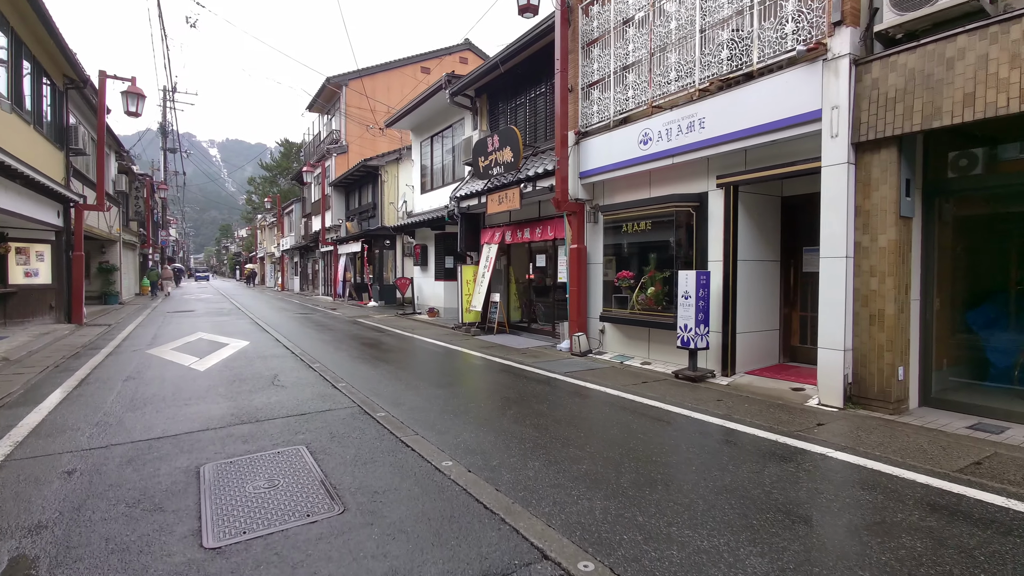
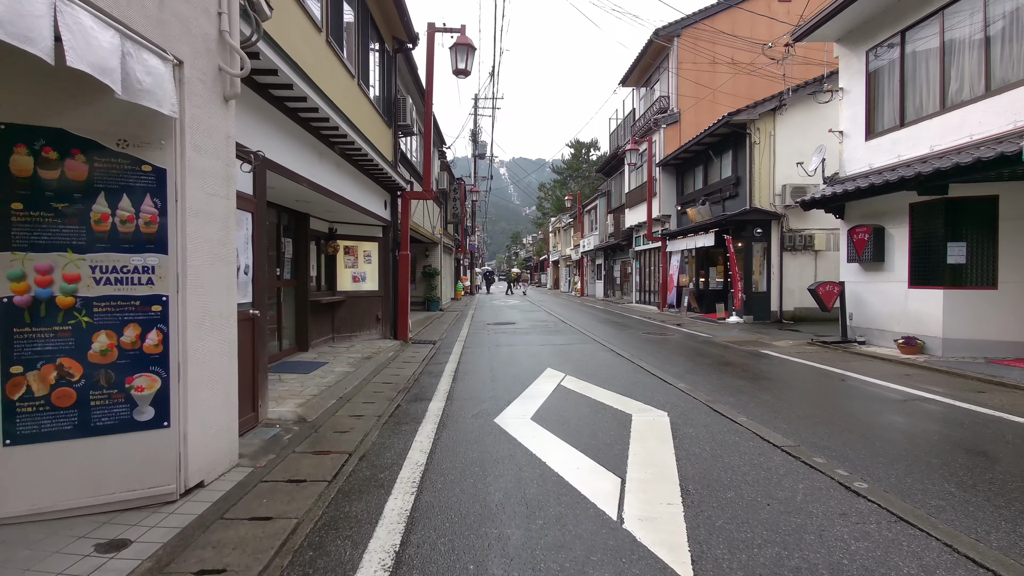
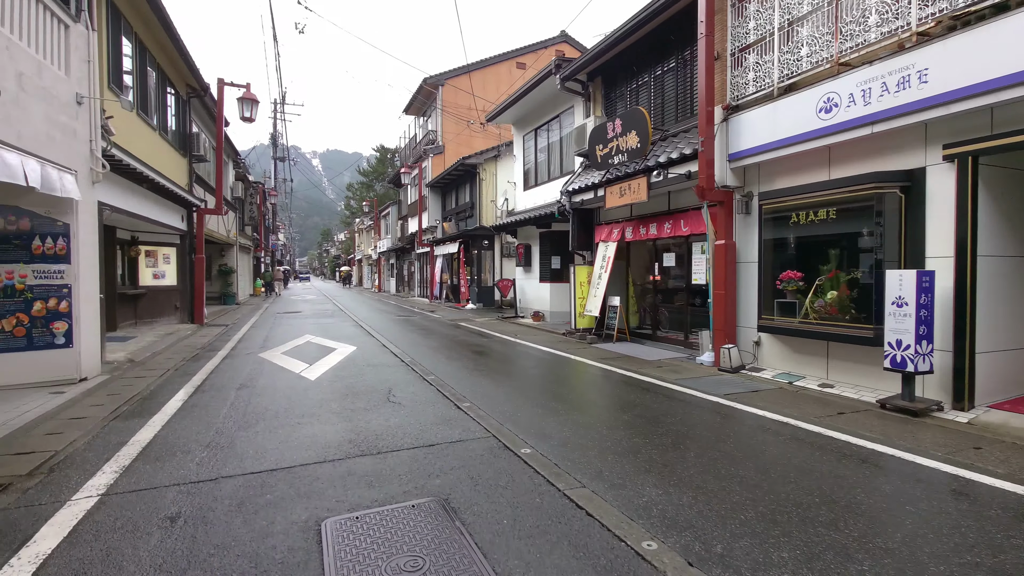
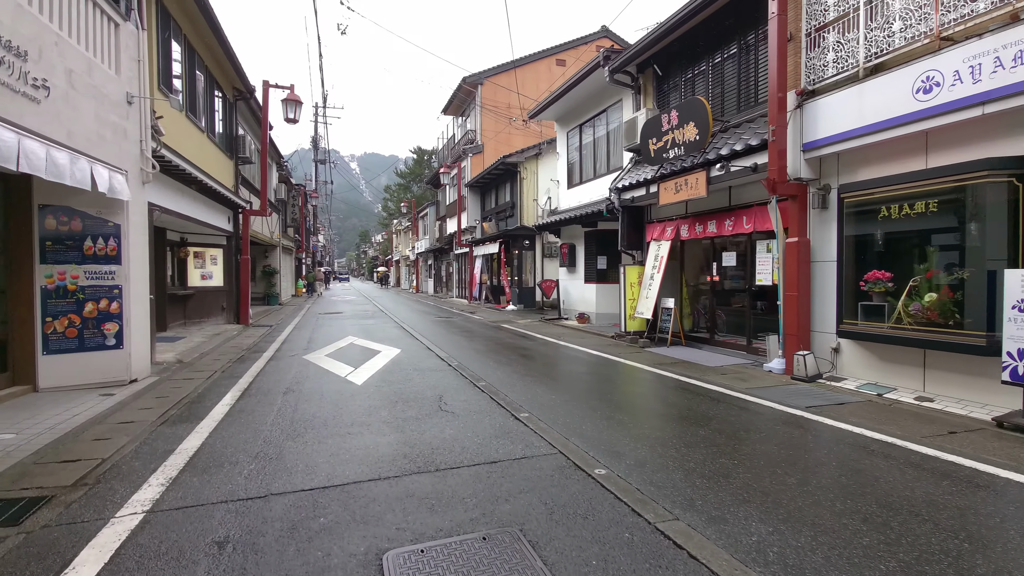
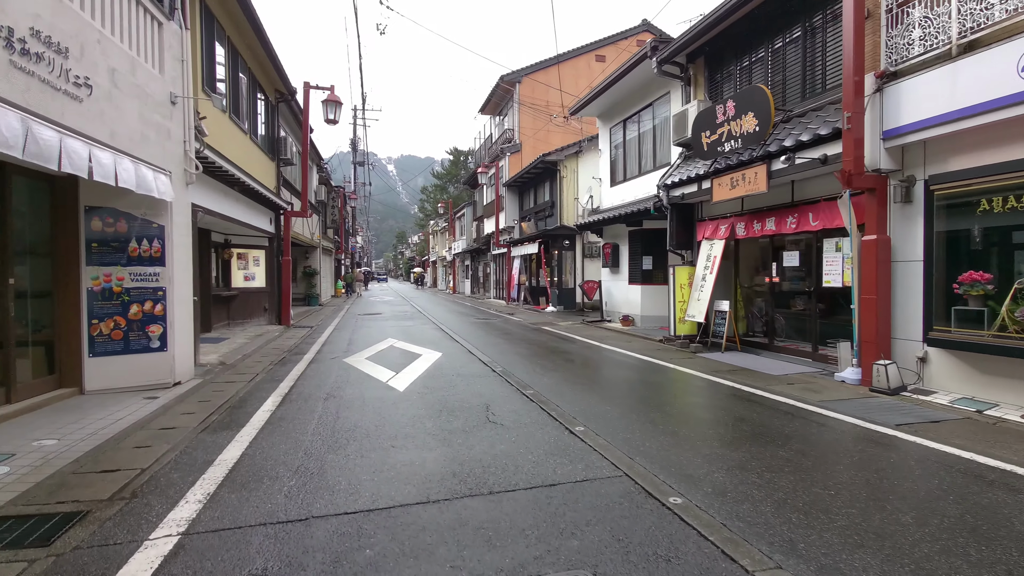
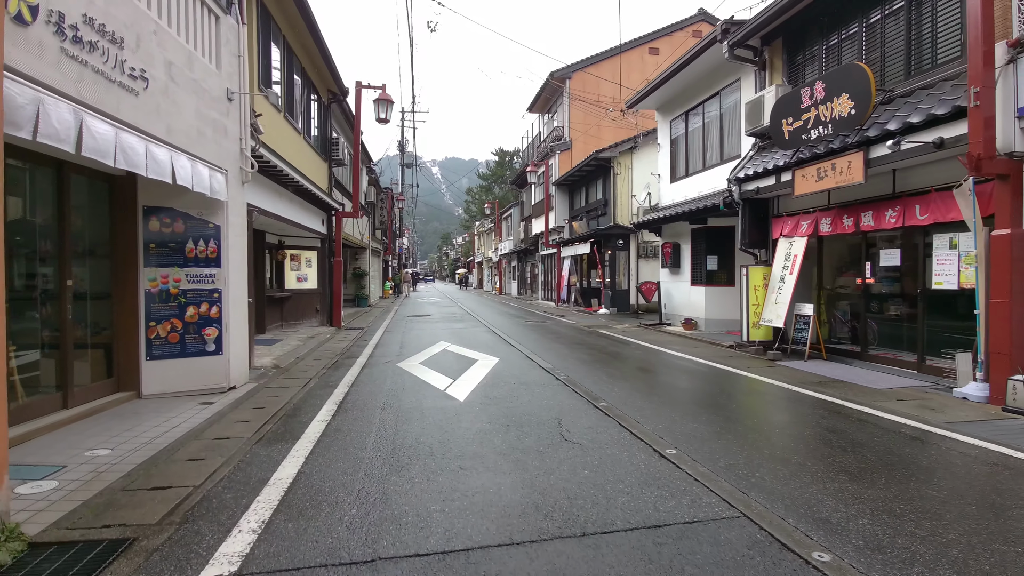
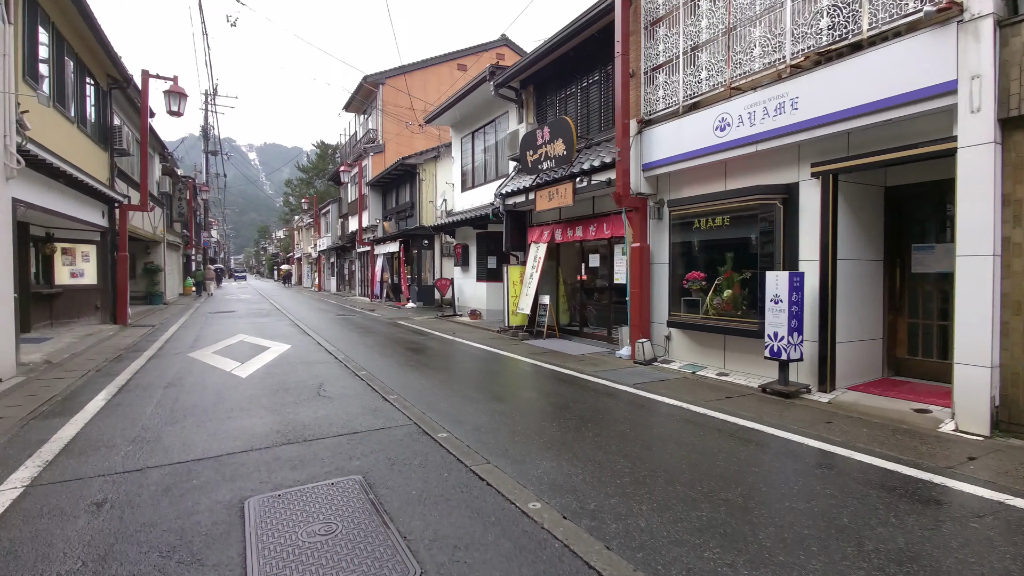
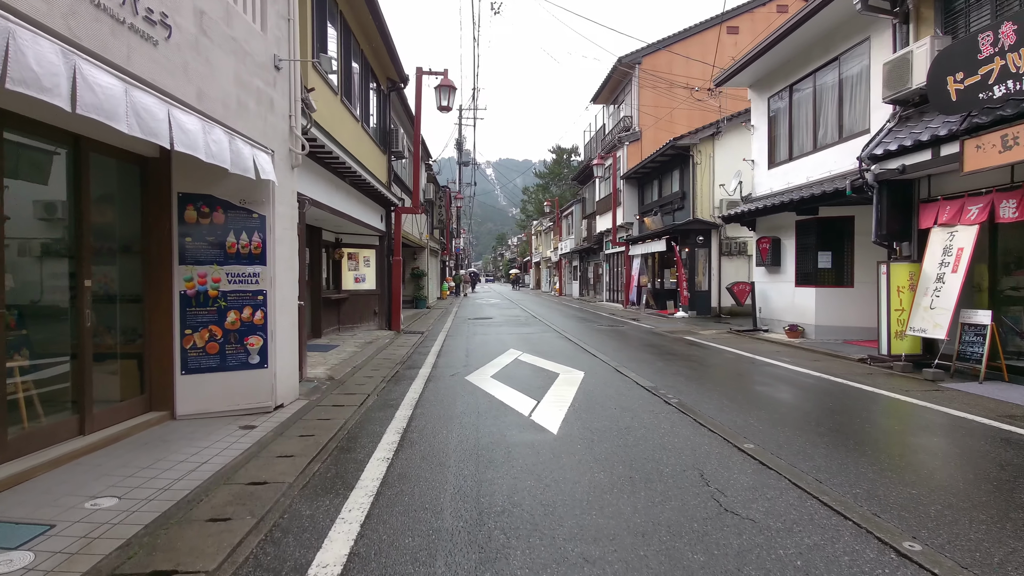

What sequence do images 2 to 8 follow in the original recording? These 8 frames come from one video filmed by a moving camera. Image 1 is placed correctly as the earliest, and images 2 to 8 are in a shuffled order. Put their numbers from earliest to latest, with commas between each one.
7, 3, 4, 5, 6, 8, 2
